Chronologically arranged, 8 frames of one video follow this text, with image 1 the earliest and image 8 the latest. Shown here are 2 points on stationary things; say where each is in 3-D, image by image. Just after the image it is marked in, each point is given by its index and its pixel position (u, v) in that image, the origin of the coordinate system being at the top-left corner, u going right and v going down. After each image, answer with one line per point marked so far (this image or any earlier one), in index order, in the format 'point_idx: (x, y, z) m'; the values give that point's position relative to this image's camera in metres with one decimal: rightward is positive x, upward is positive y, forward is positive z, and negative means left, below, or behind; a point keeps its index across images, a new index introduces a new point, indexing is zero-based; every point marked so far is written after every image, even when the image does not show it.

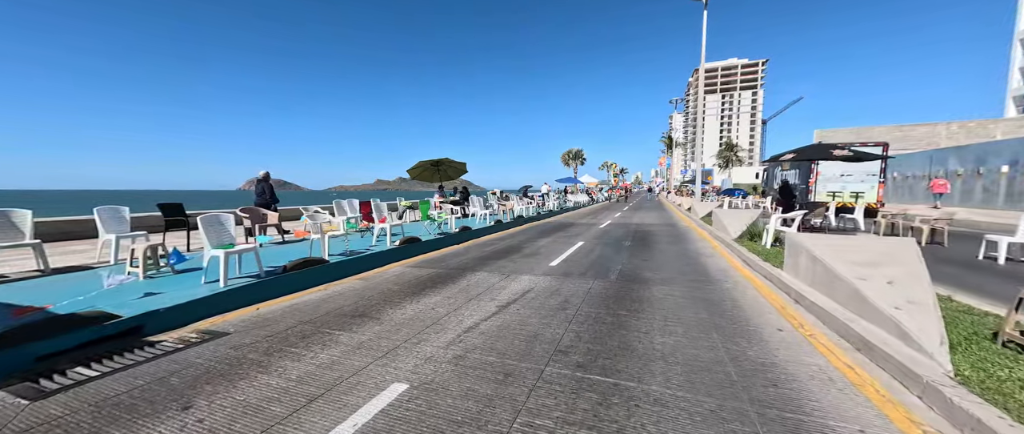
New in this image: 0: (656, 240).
0: (+4.3, -0.7, +10.5) m
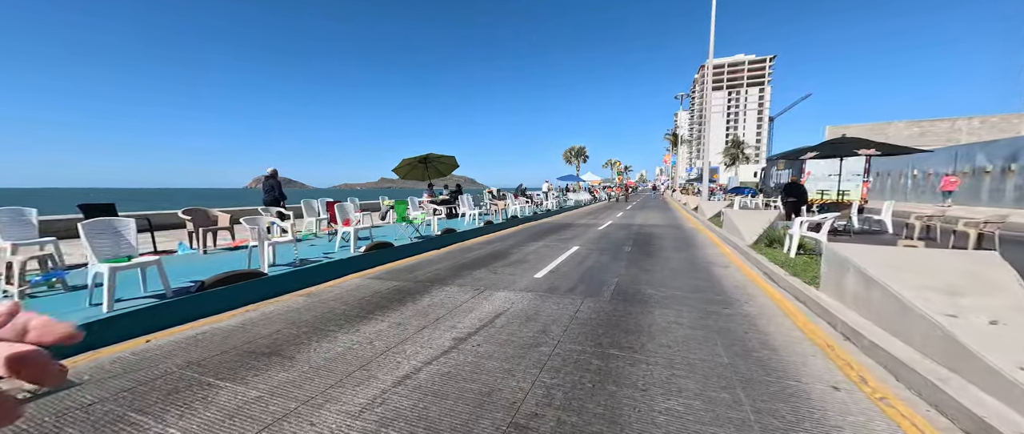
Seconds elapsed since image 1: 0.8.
0: (+4.0, -0.7, +9.4) m
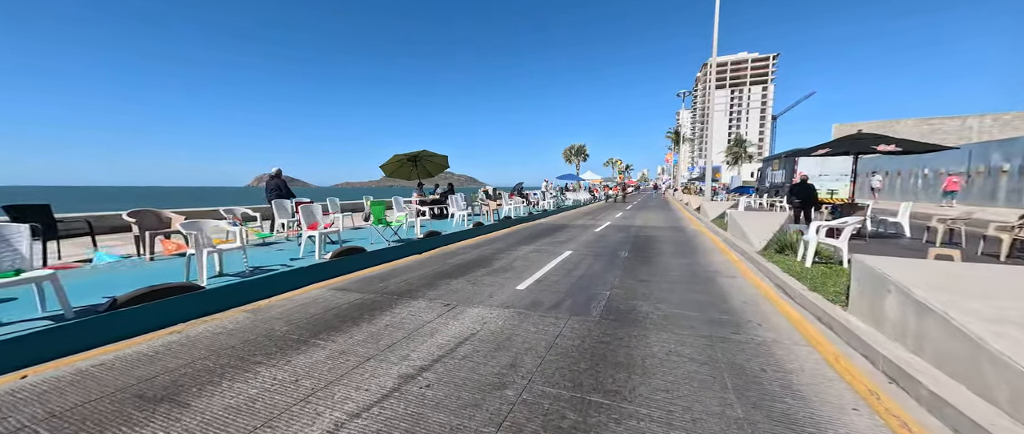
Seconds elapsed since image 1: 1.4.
0: (+3.7, -0.8, +8.7) m
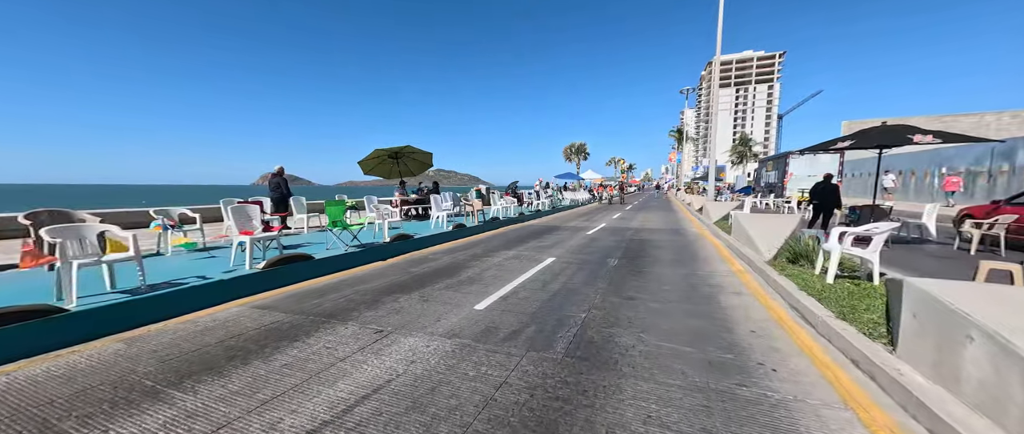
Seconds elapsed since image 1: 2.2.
0: (+3.2, -0.8, +7.7) m
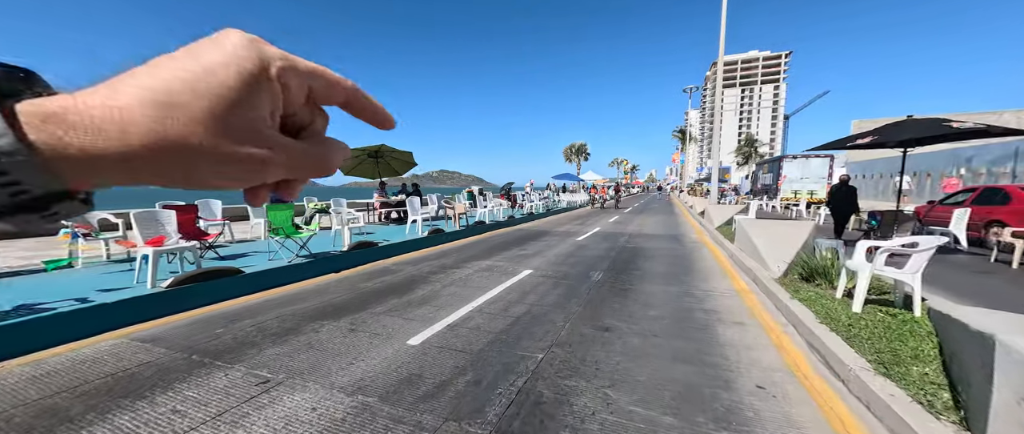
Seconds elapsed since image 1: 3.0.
0: (+2.6, -1.0, +6.7) m
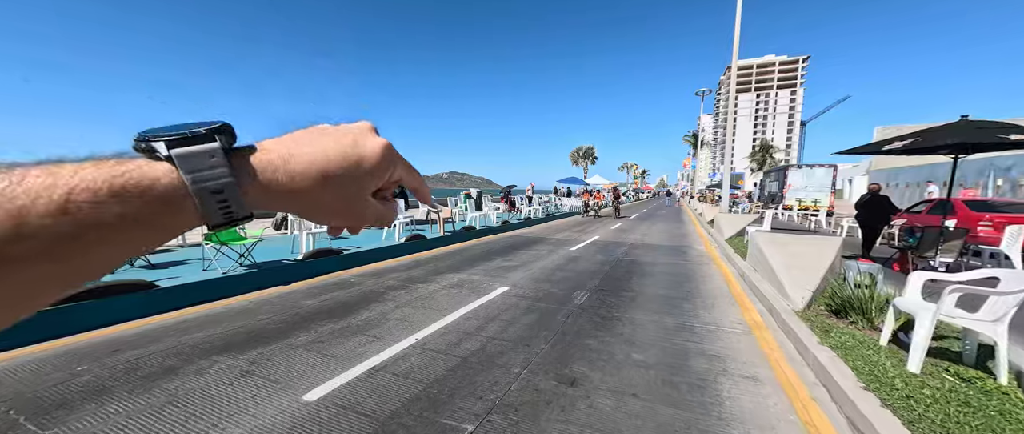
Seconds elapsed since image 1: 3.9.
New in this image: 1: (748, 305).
0: (+2.1, -1.2, +5.7) m
1: (+3.3, -1.2, +4.9) m
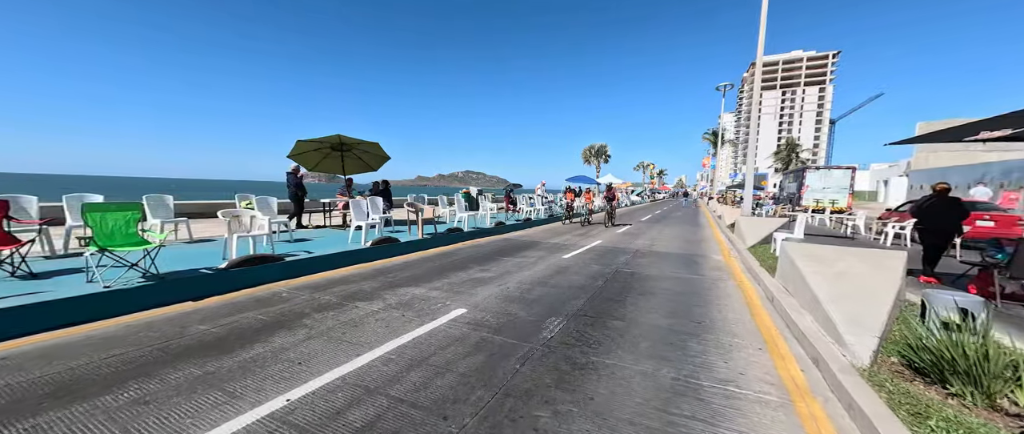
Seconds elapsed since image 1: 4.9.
0: (+1.6, -1.2, +4.4) m
1: (+2.7, -1.3, +3.5) m
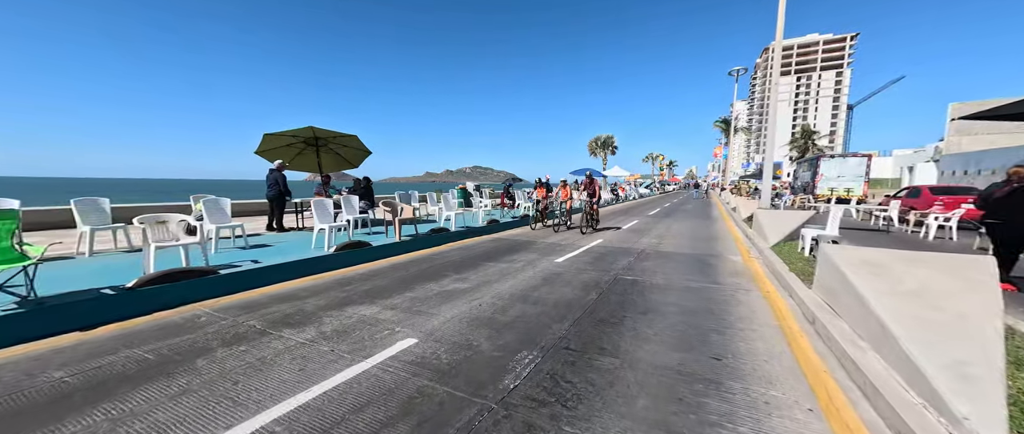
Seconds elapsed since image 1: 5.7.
0: (+1.2, -1.2, +3.3) m
1: (+2.3, -1.3, +2.4) m
